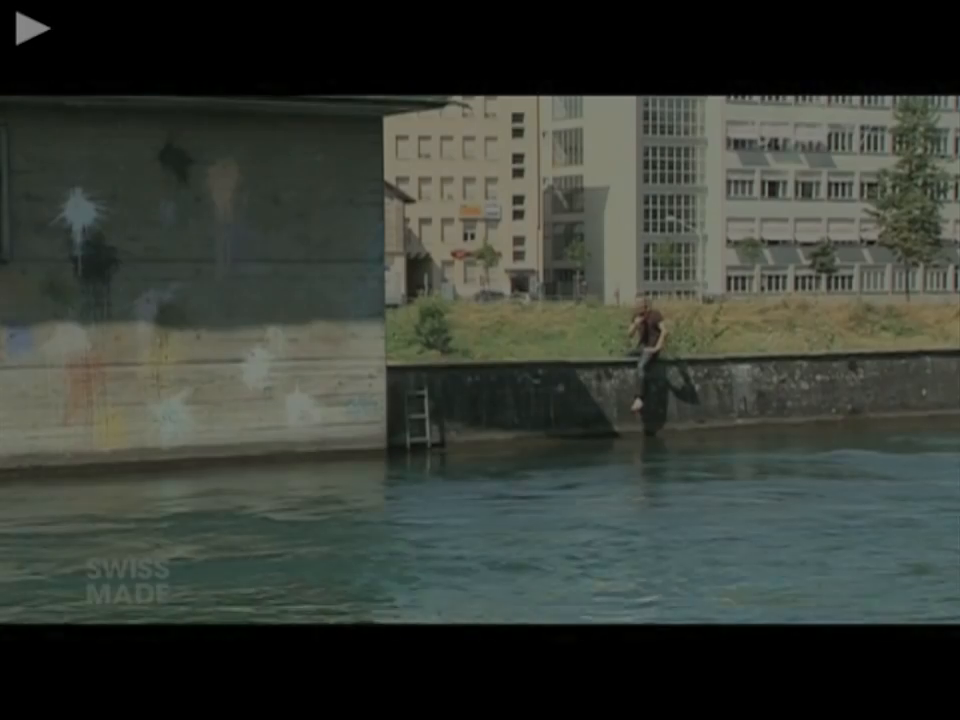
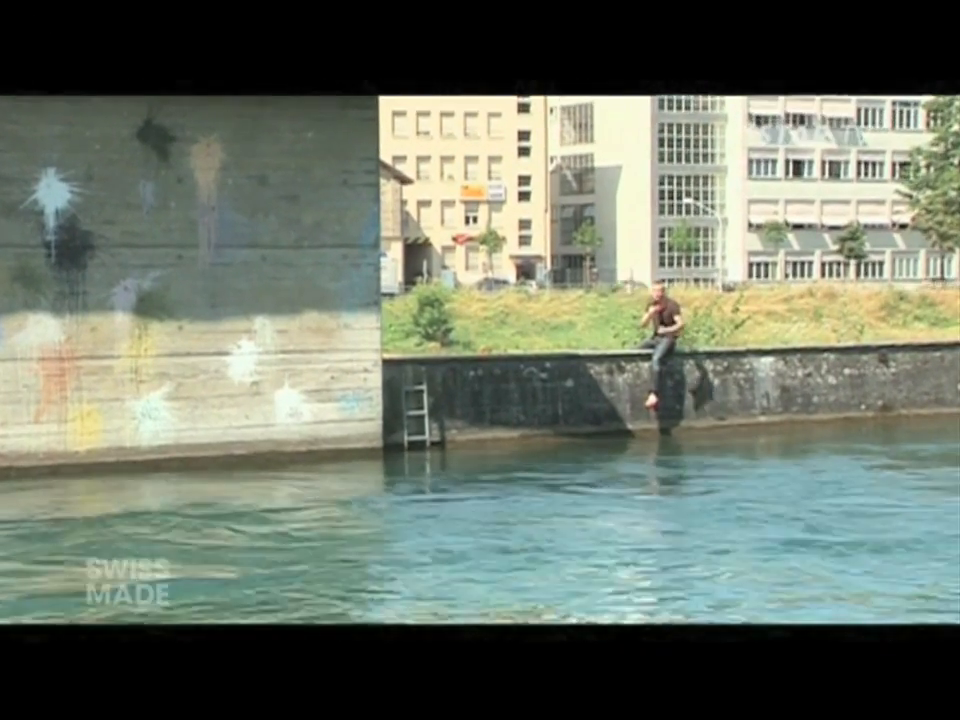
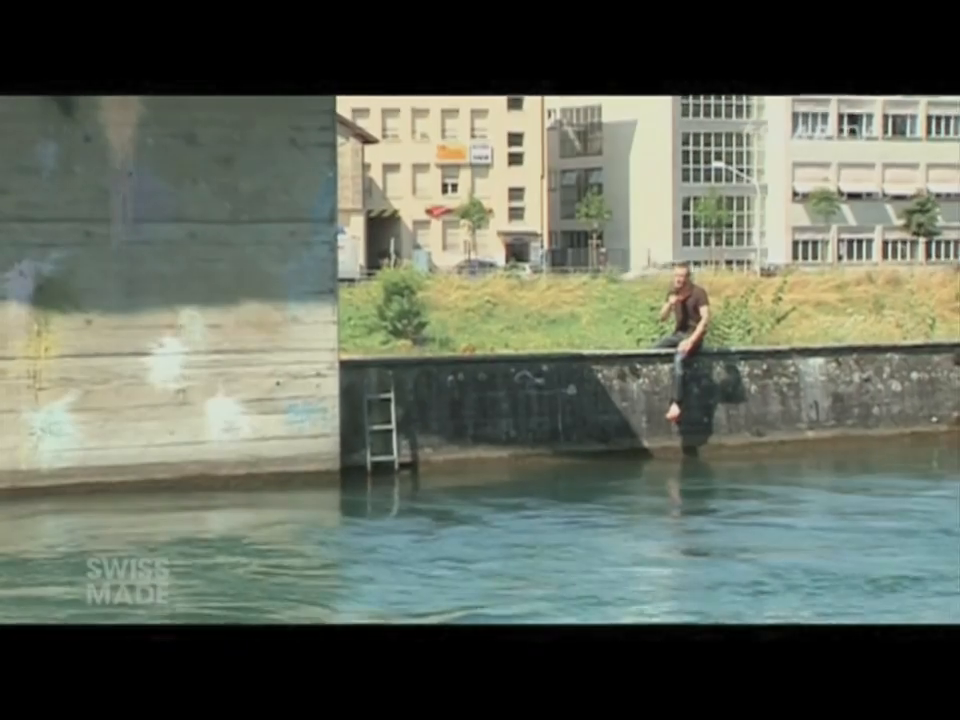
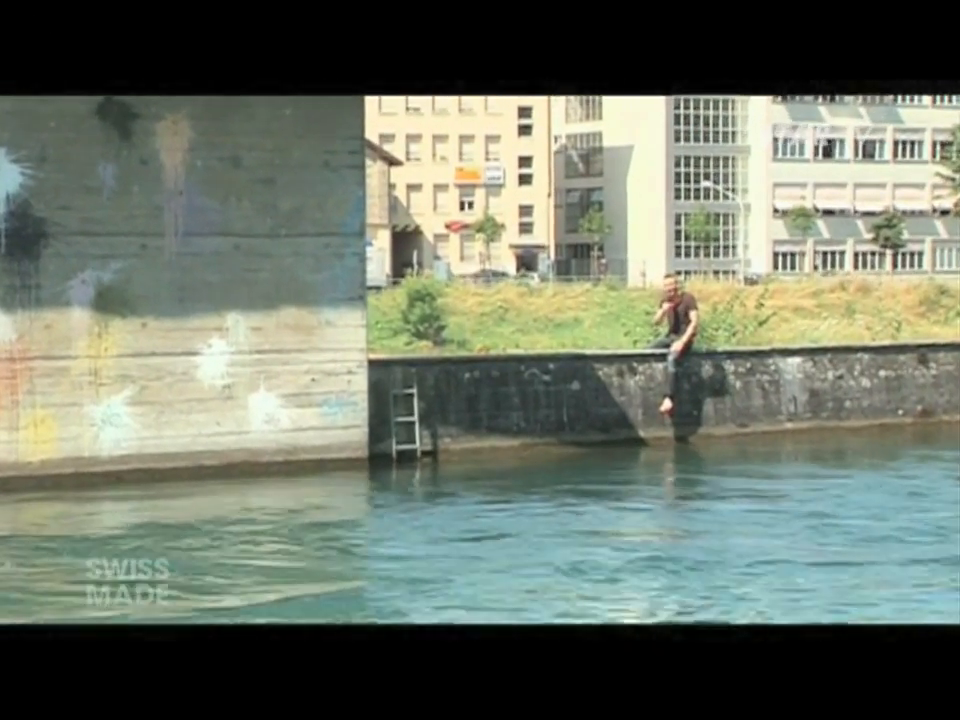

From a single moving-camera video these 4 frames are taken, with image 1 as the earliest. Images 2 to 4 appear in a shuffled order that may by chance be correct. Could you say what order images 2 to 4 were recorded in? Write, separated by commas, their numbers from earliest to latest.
2, 4, 3
